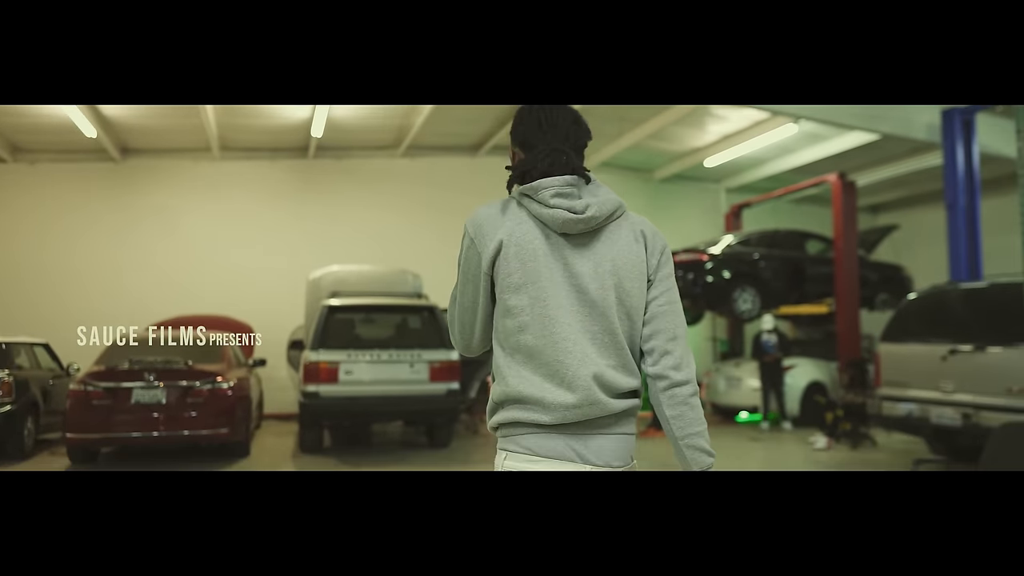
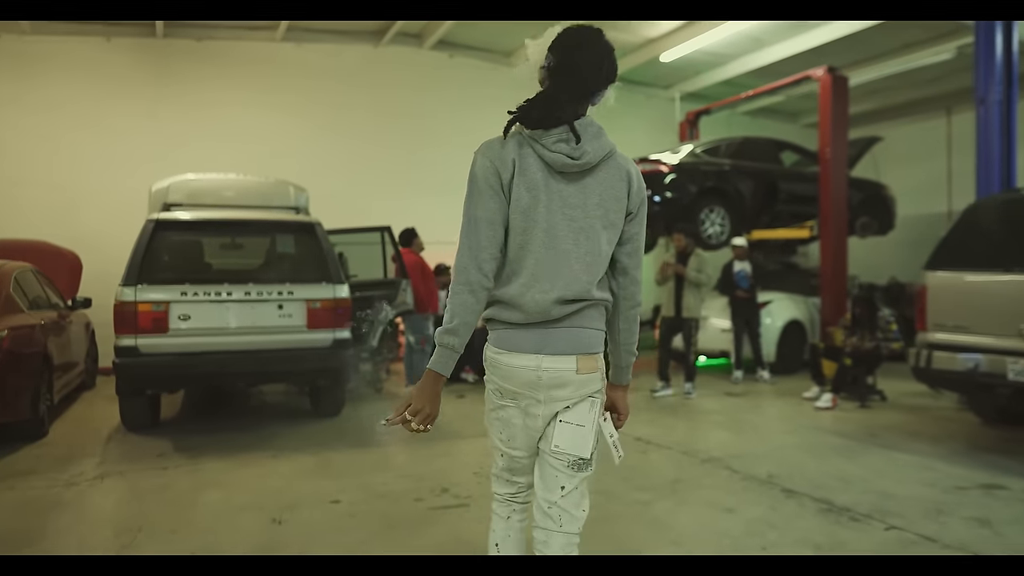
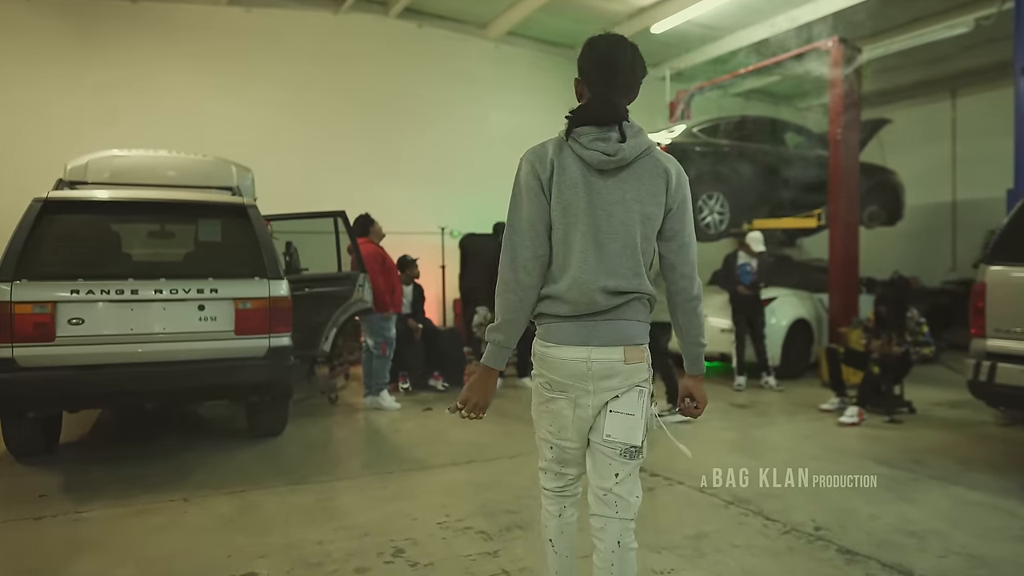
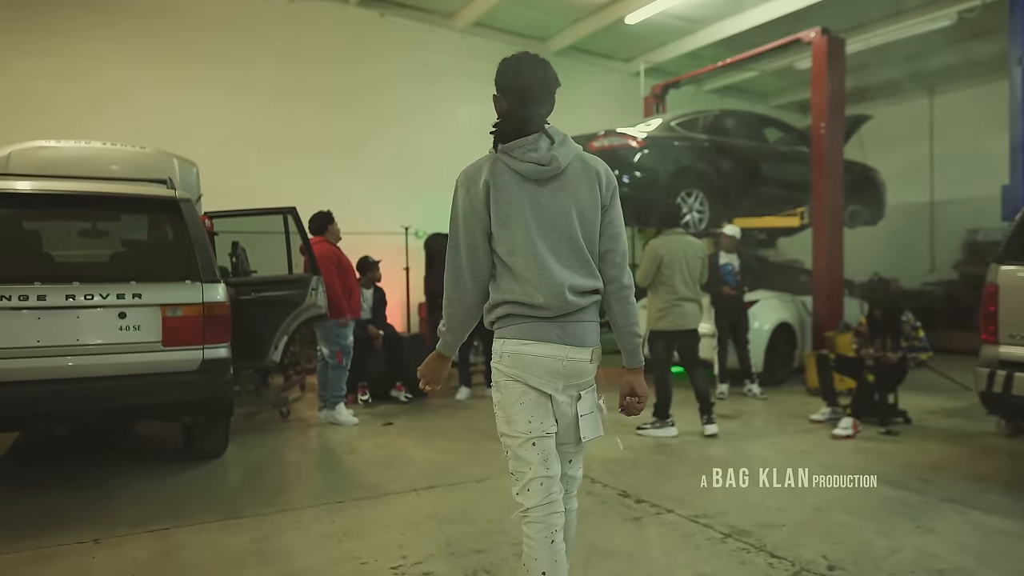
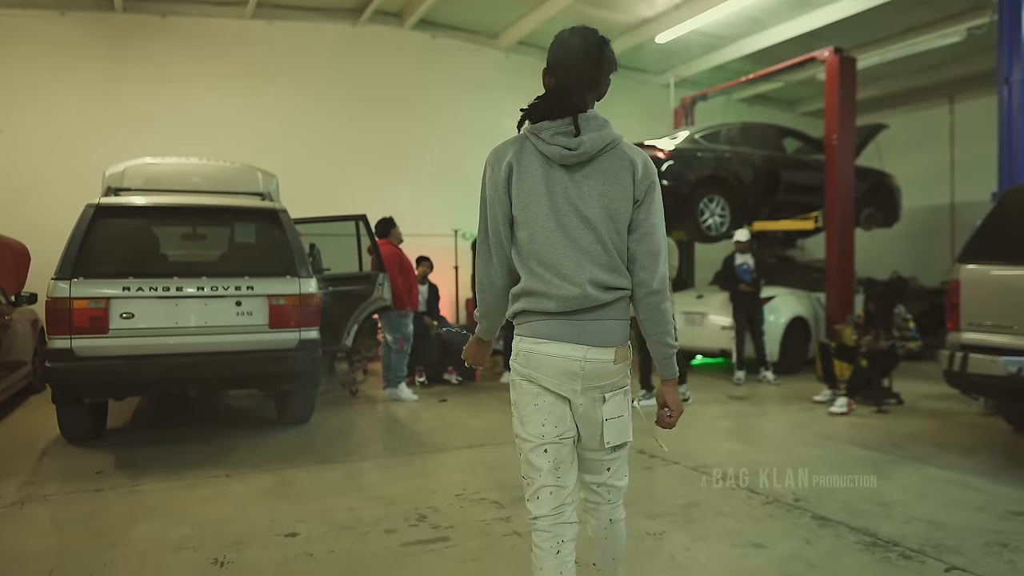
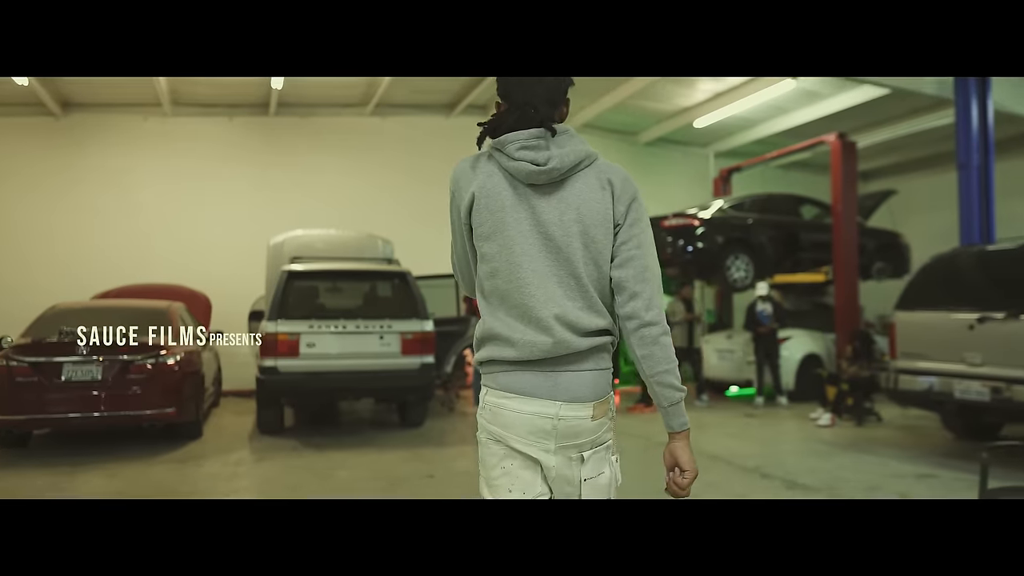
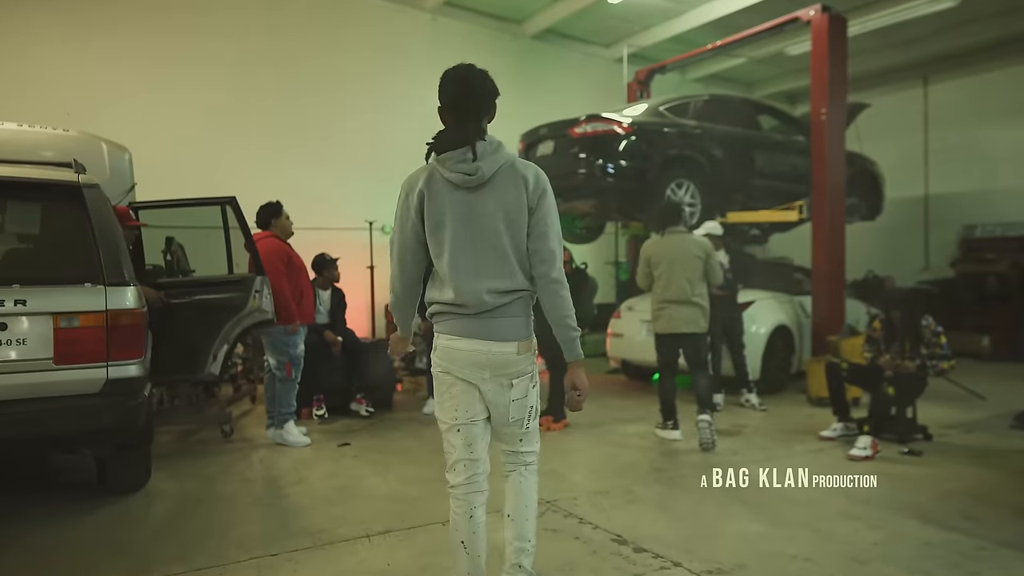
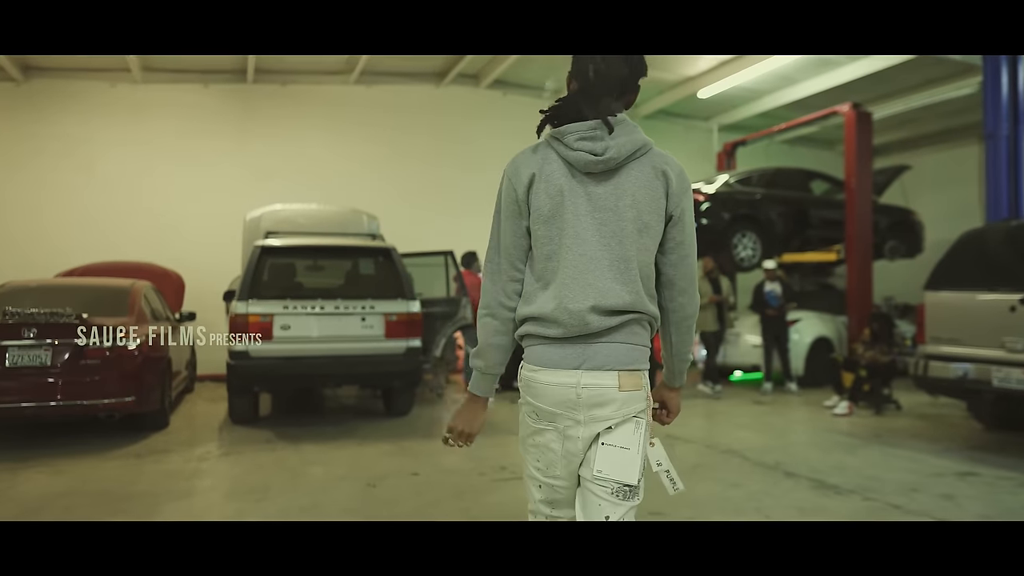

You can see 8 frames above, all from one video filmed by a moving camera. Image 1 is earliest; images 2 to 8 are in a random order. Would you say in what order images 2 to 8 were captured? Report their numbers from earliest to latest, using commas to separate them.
6, 8, 2, 5, 3, 4, 7
